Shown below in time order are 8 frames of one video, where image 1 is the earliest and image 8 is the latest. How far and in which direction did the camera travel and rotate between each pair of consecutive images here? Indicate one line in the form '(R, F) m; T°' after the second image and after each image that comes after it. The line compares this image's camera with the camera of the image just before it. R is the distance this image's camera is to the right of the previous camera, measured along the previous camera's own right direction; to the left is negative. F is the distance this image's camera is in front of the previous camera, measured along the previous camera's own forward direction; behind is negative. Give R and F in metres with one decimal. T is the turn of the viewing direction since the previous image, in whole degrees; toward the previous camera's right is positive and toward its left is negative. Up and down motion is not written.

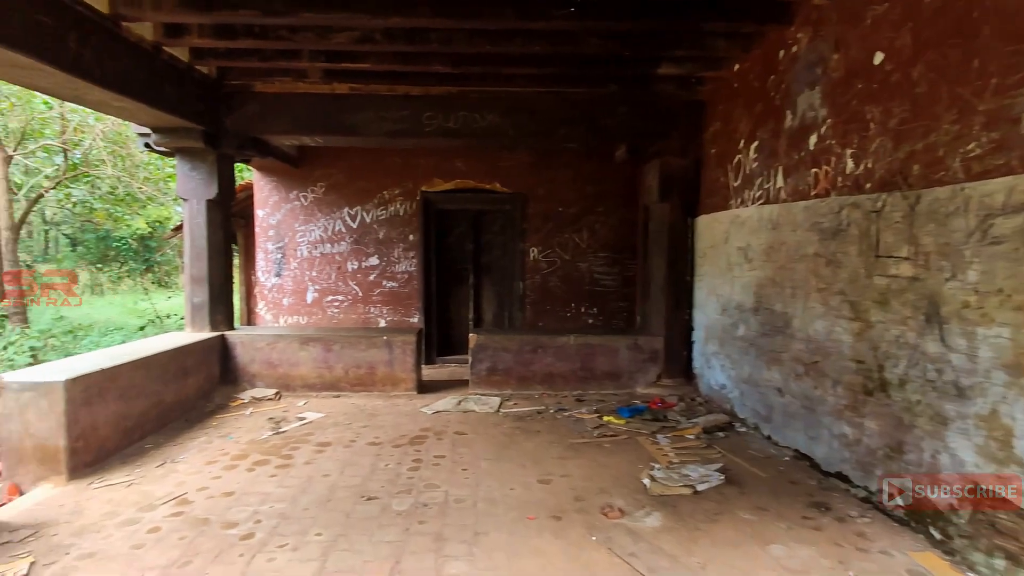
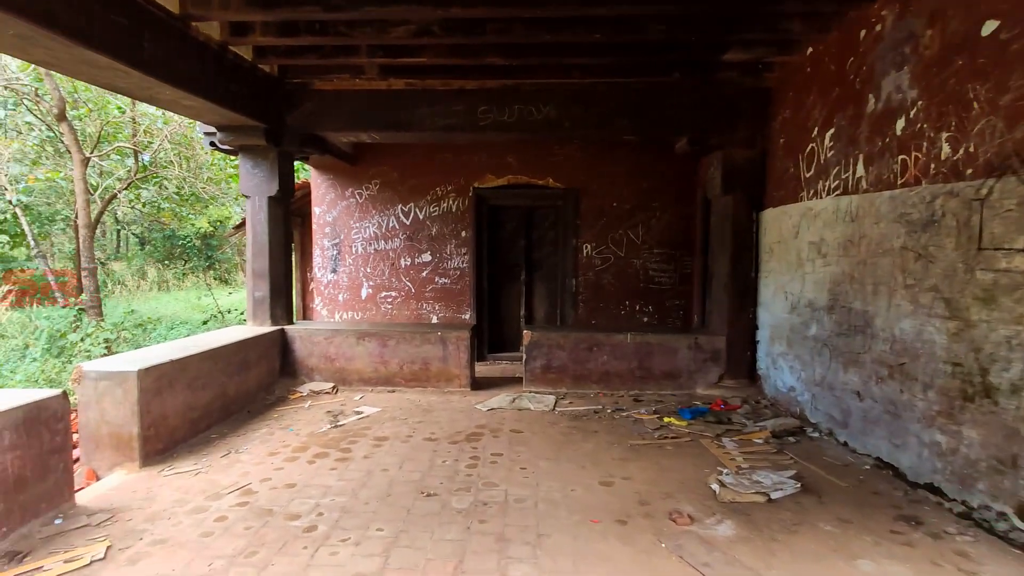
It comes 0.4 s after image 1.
(-0.1, +0.1) m; -5°
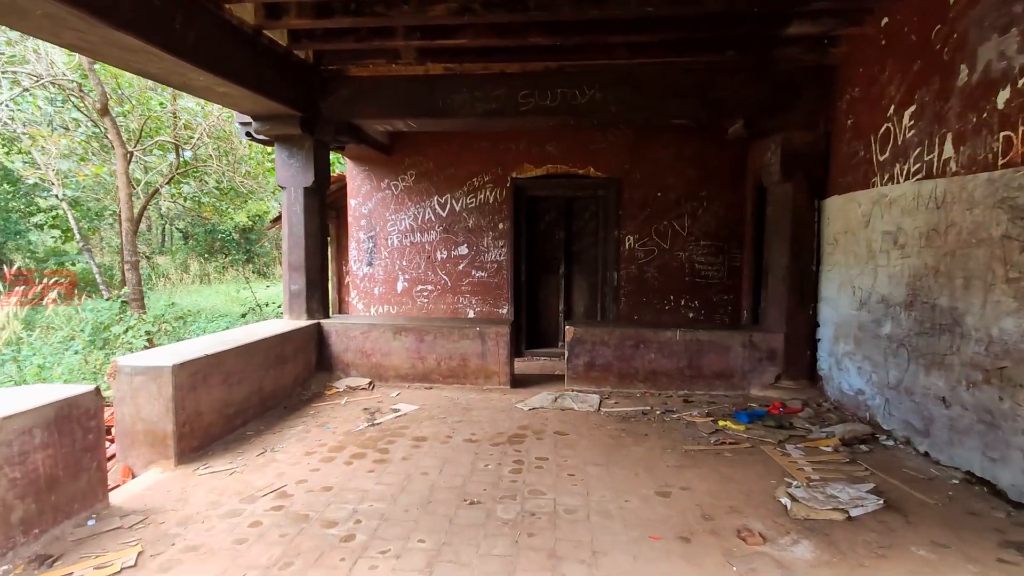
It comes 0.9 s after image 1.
(-0.1, +0.2) m; -3°
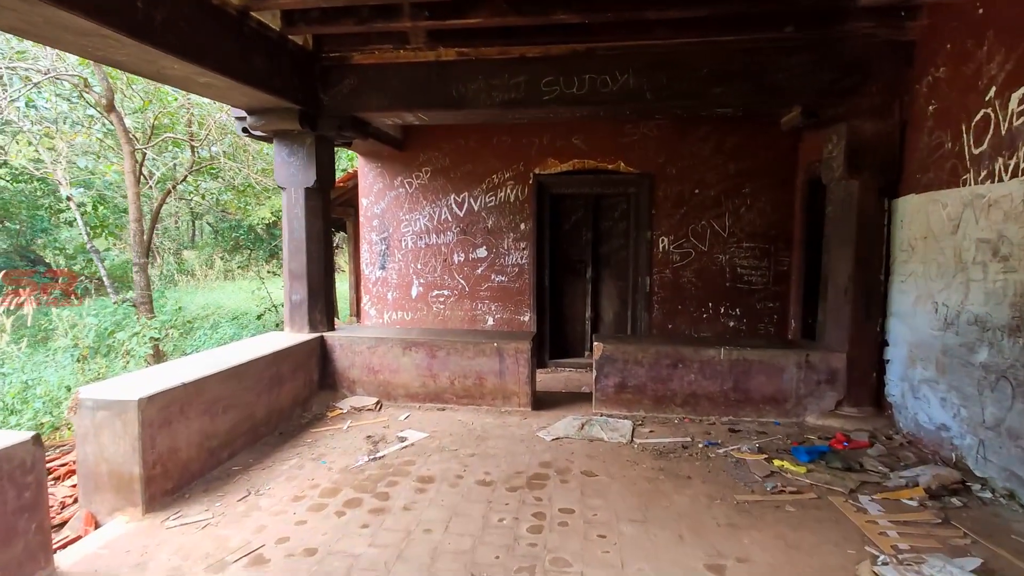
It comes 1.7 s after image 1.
(0.0, +0.5) m; -3°
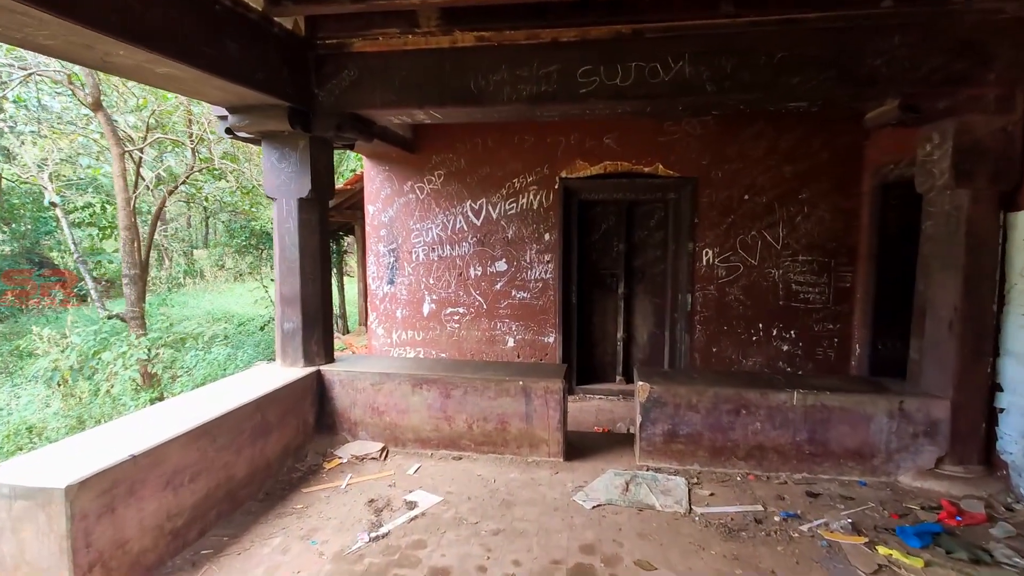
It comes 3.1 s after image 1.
(-0.1, +0.7) m; -1°
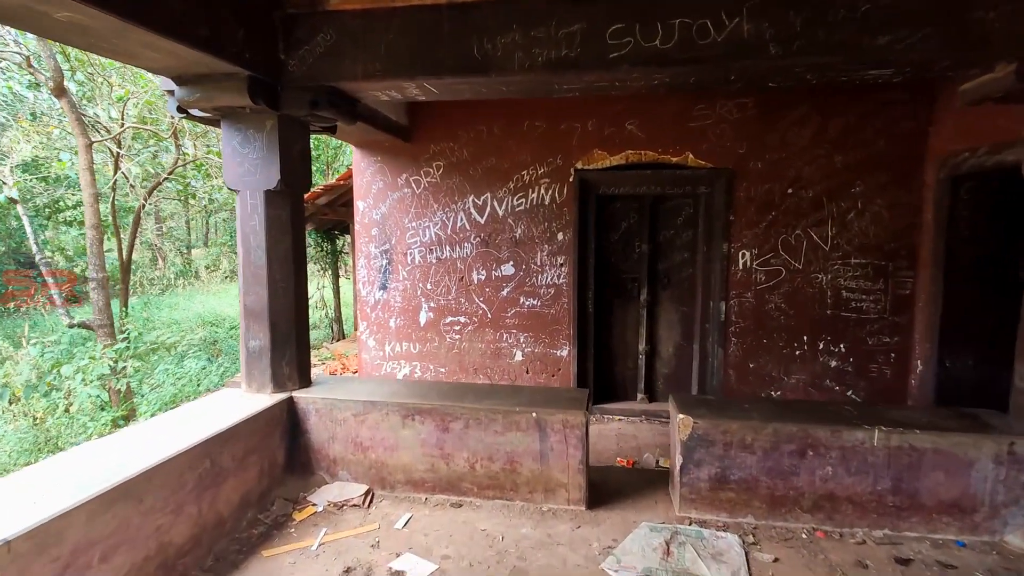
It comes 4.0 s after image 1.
(0.0, +0.7) m; 0°
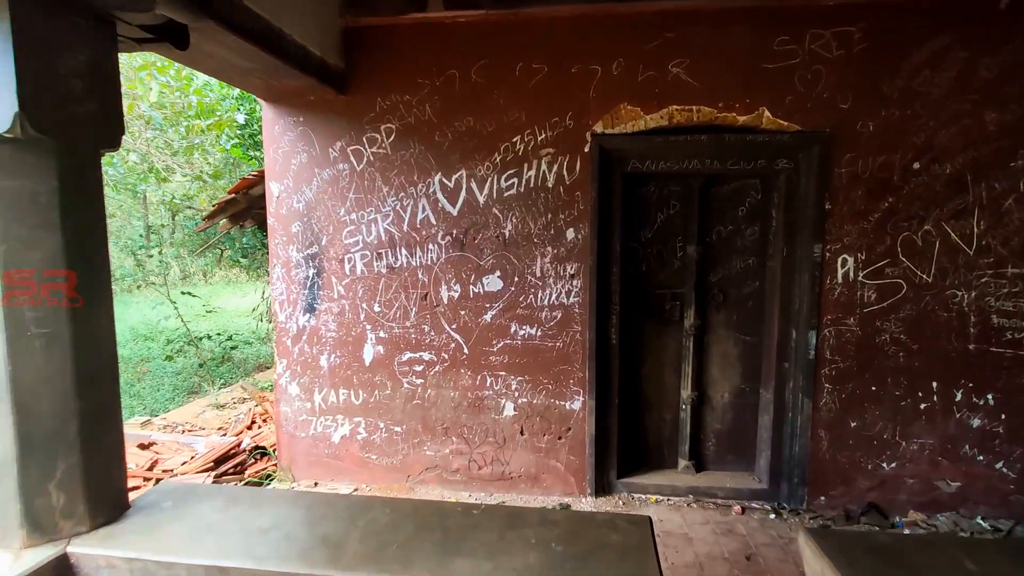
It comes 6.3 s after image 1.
(0.0, +1.6) m; +2°
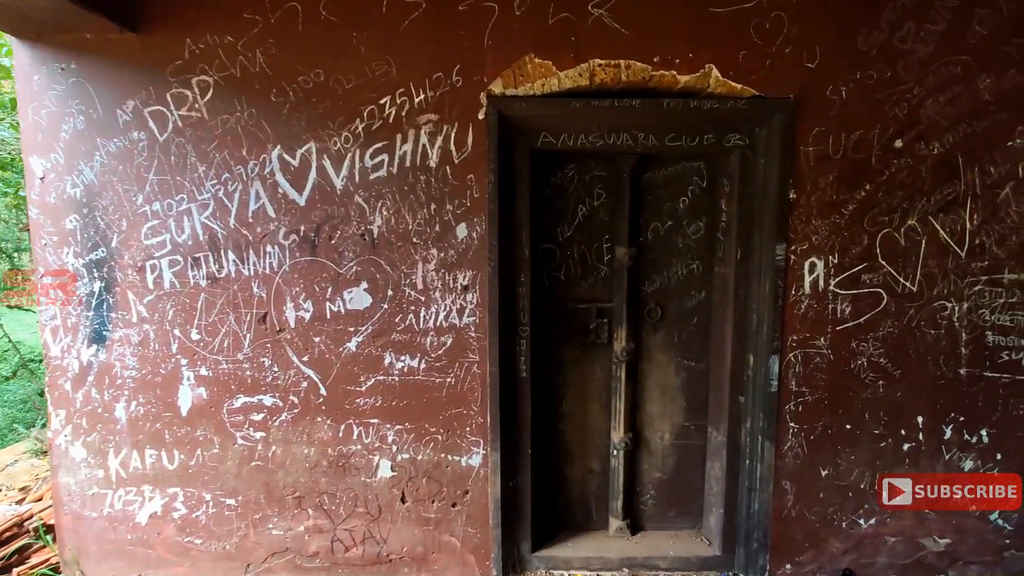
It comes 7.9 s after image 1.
(+0.3, +0.8) m; +6°
